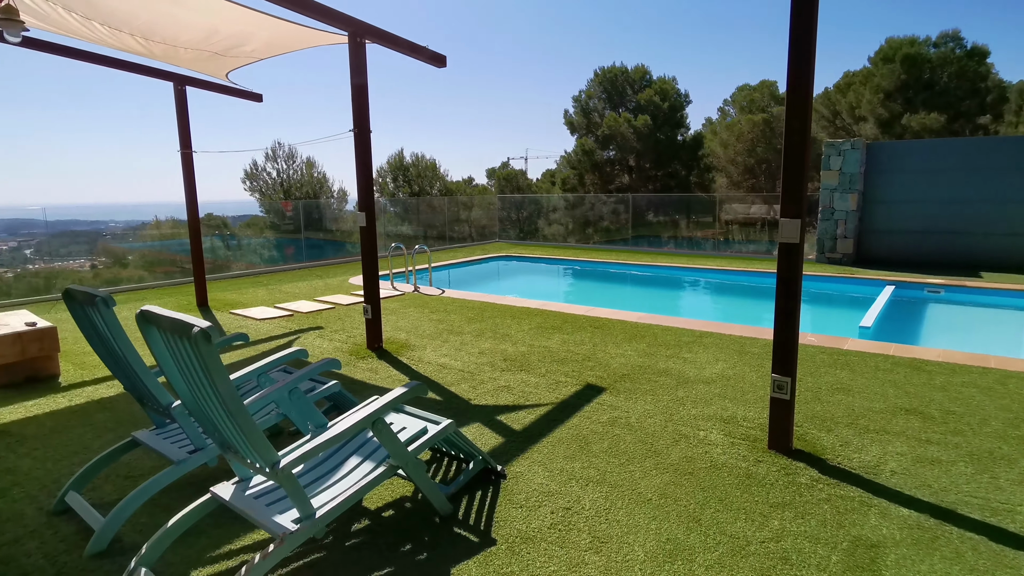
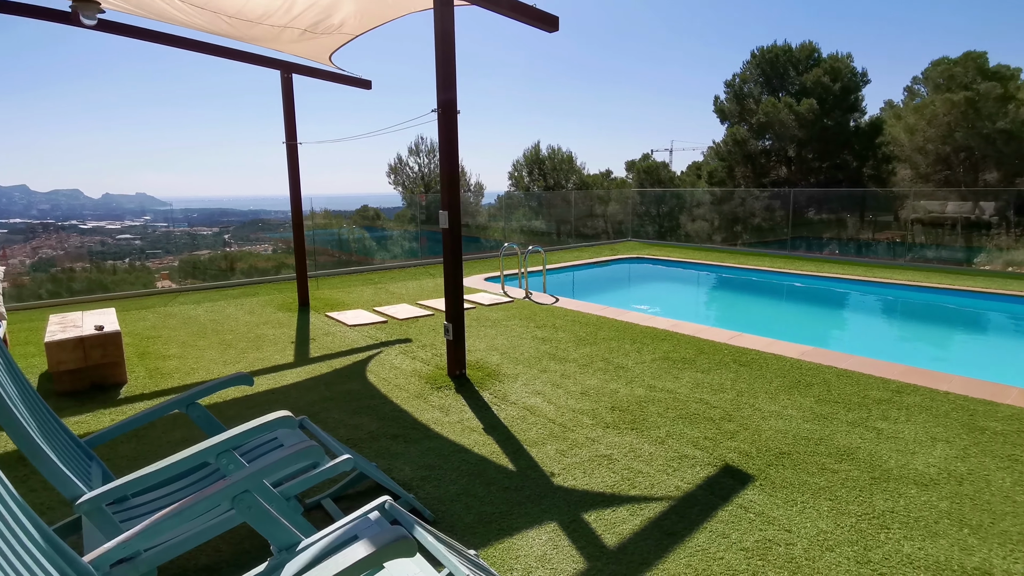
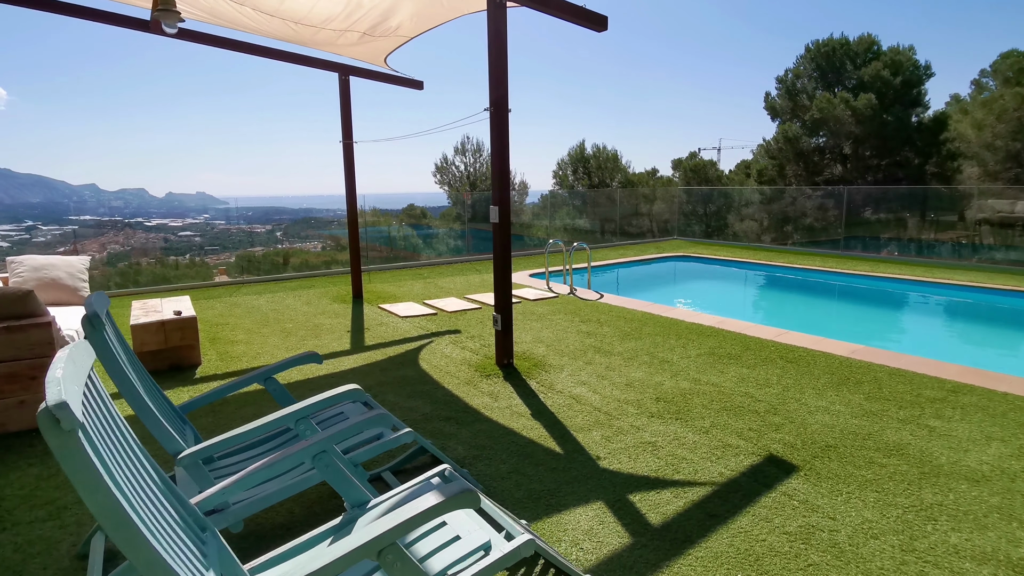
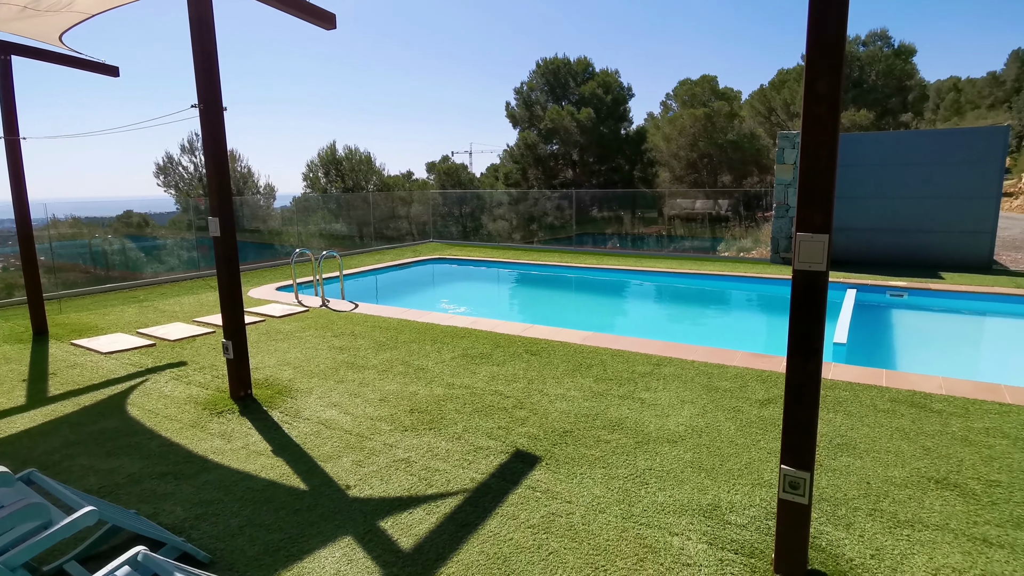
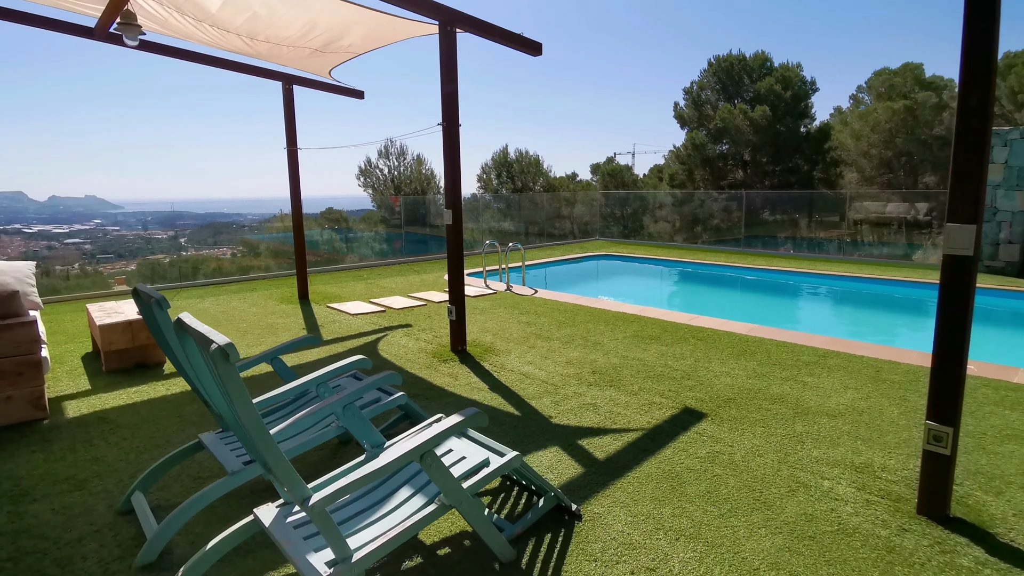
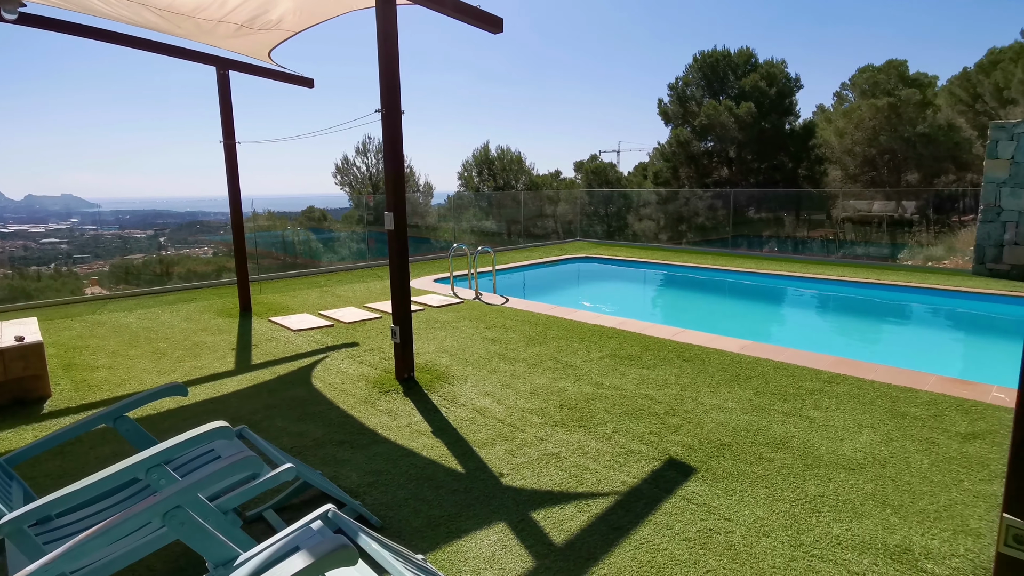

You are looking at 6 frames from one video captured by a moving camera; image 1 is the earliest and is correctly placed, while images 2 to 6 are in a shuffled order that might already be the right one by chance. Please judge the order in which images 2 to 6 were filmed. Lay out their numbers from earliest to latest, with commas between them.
5, 3, 2, 6, 4
